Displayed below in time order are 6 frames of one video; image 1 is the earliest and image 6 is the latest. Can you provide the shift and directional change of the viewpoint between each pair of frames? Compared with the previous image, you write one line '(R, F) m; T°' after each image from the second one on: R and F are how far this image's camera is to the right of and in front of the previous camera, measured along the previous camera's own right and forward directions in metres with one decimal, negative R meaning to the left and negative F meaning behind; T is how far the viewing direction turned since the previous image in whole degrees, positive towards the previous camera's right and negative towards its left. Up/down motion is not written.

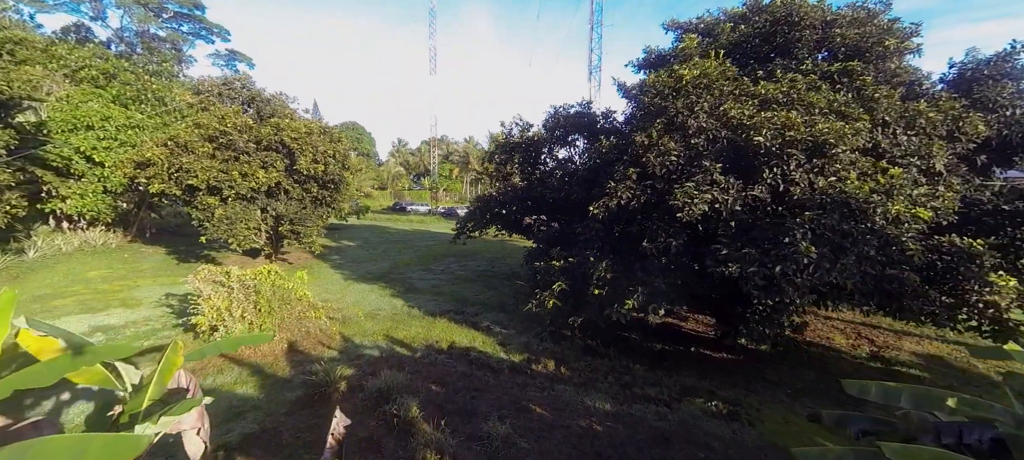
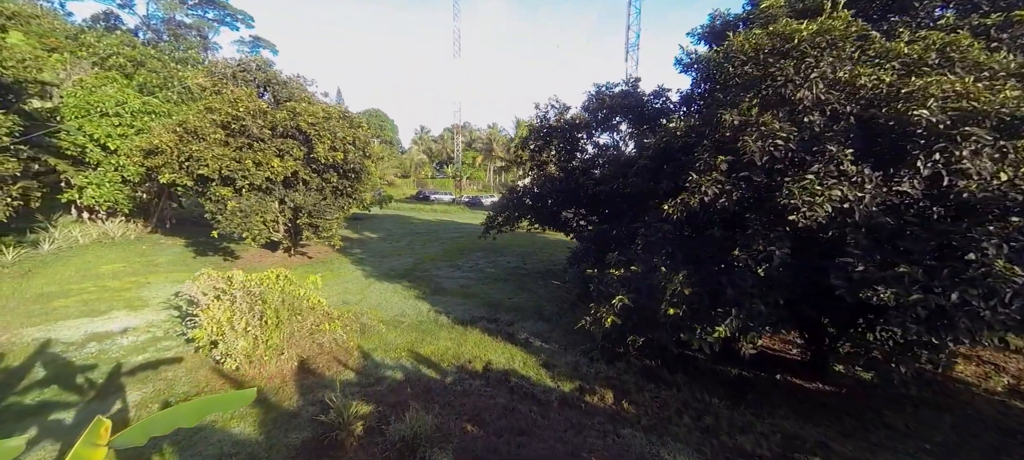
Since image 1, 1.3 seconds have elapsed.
(-0.3, +1.1) m; -3°
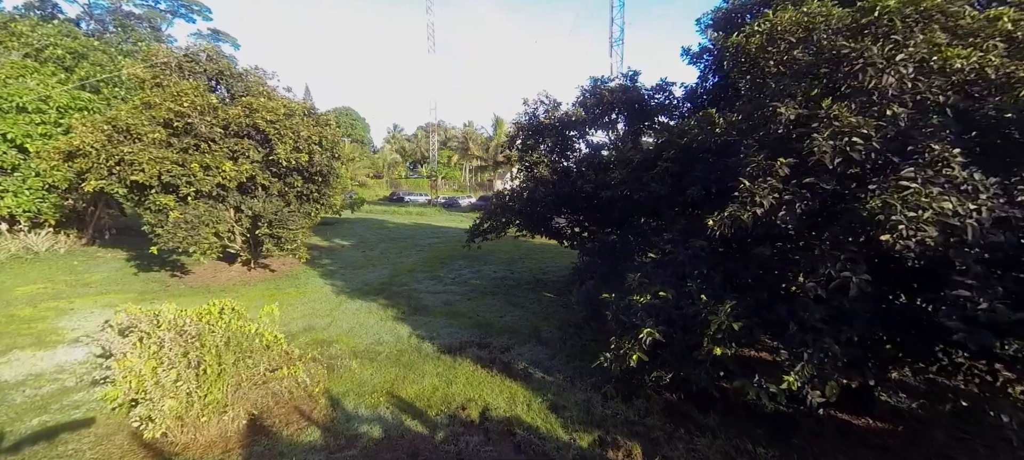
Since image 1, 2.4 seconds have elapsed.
(-0.2, +1.0) m; +3°
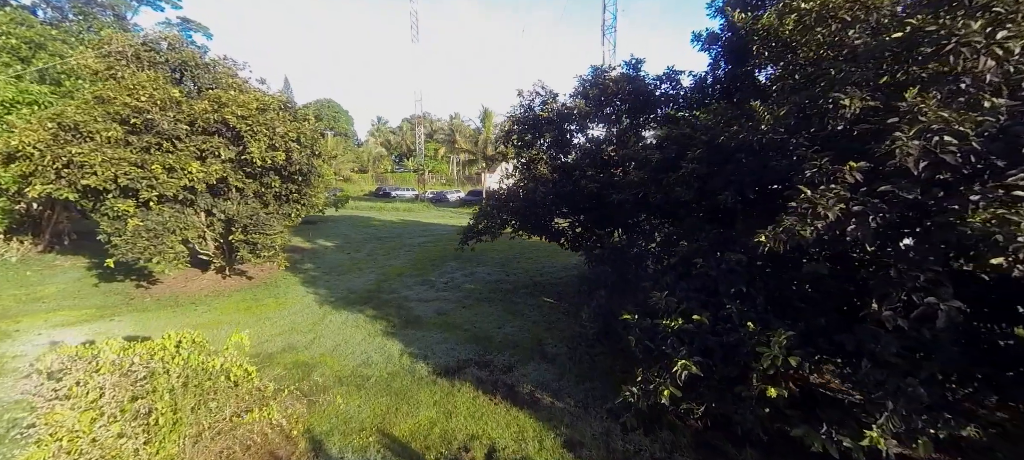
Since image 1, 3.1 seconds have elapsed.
(-0.2, +0.6) m; +2°
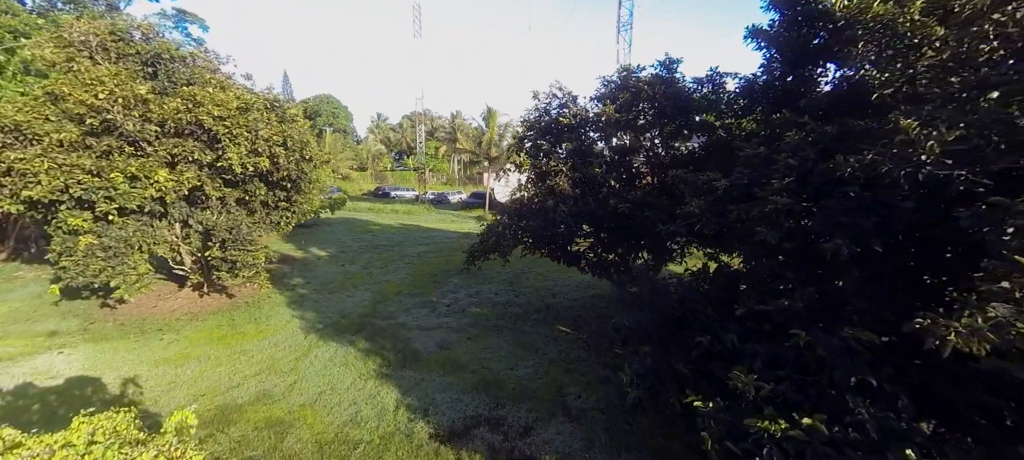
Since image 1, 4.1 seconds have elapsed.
(-0.2, +1.1) m; 0°
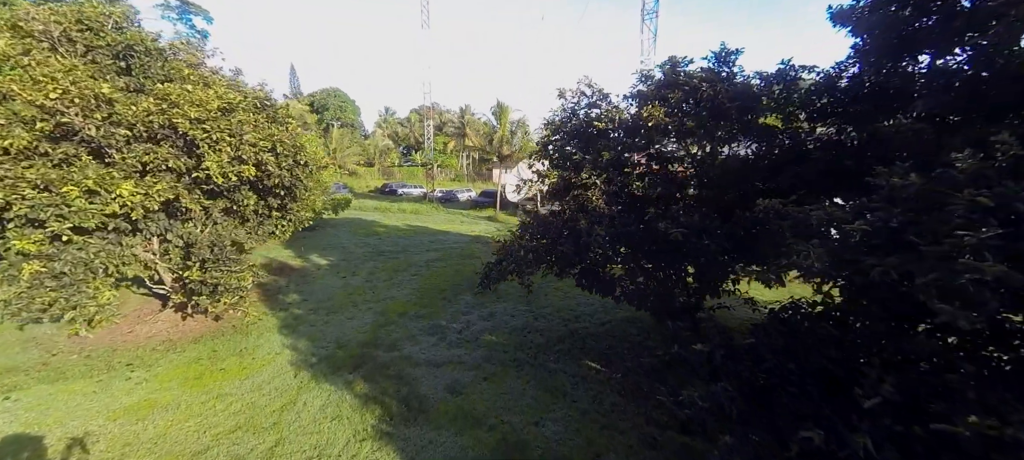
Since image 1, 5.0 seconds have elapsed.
(-0.2, +1.1) m; -1°
